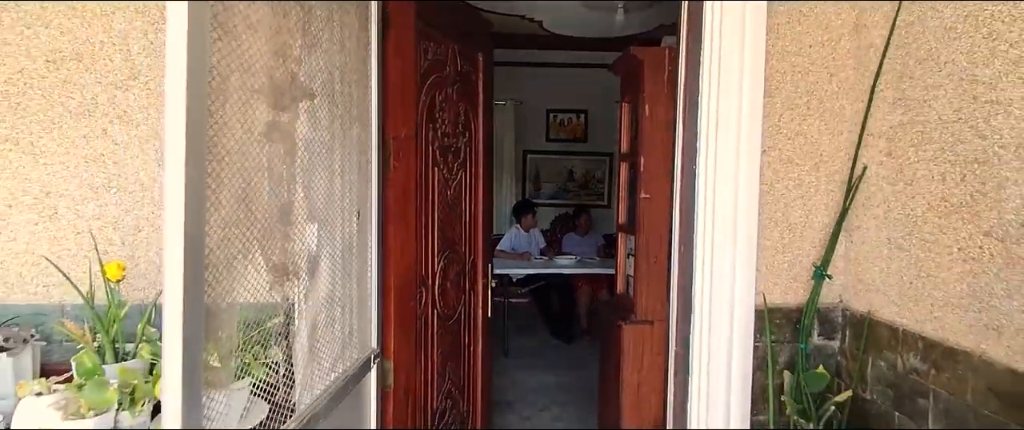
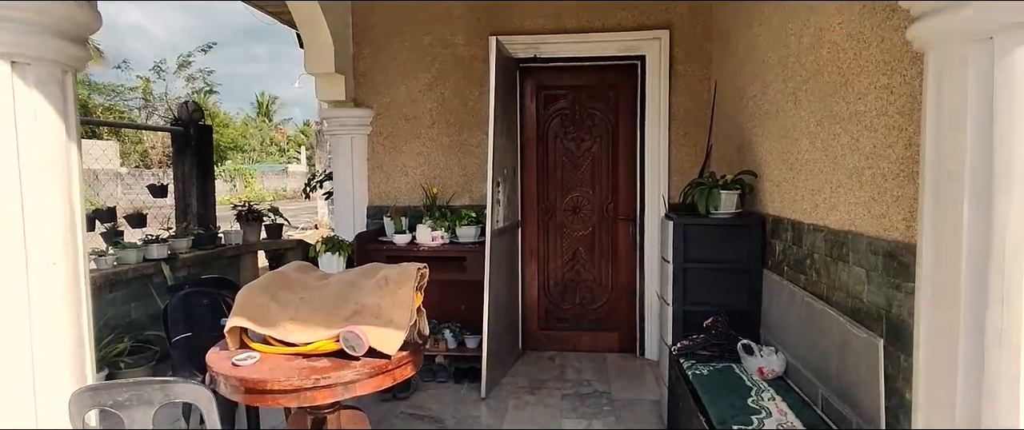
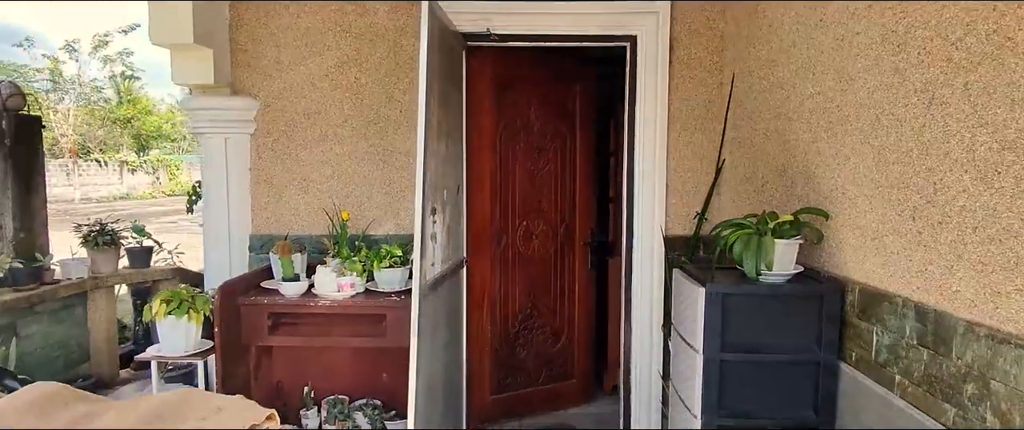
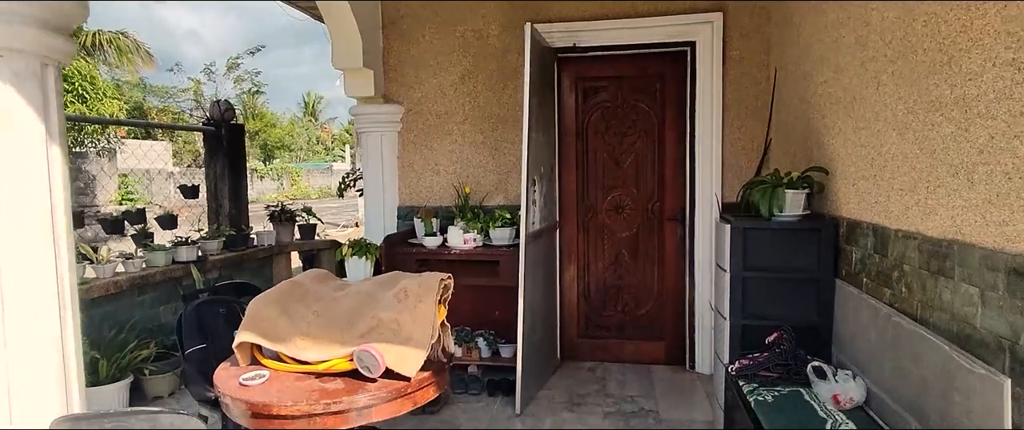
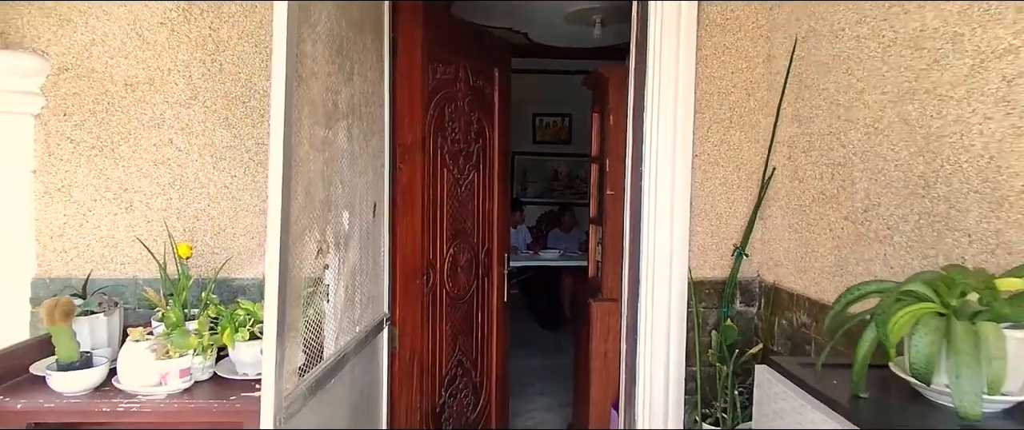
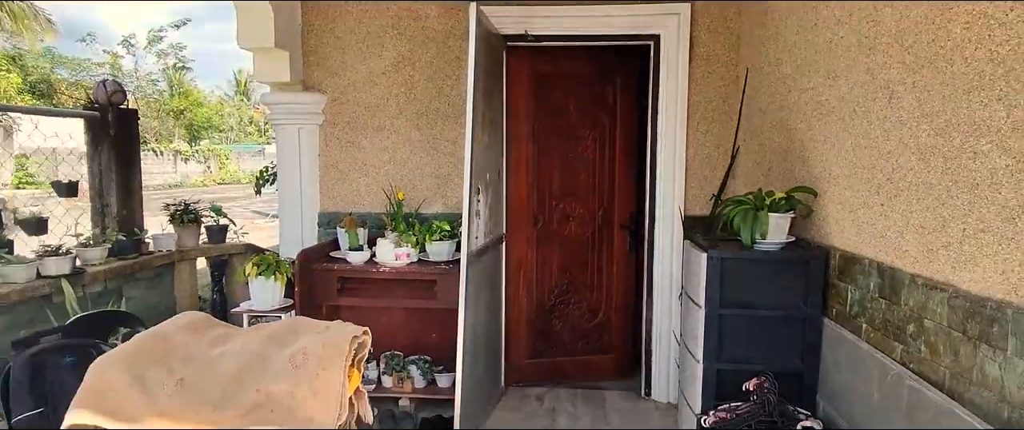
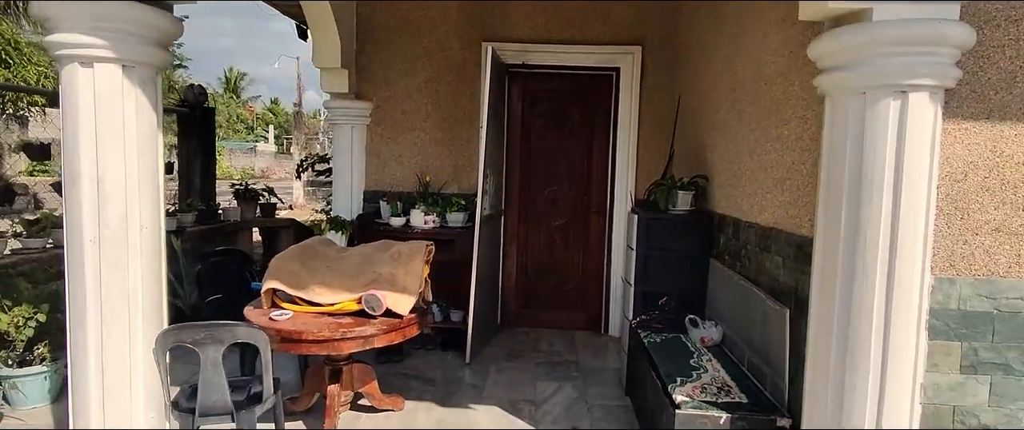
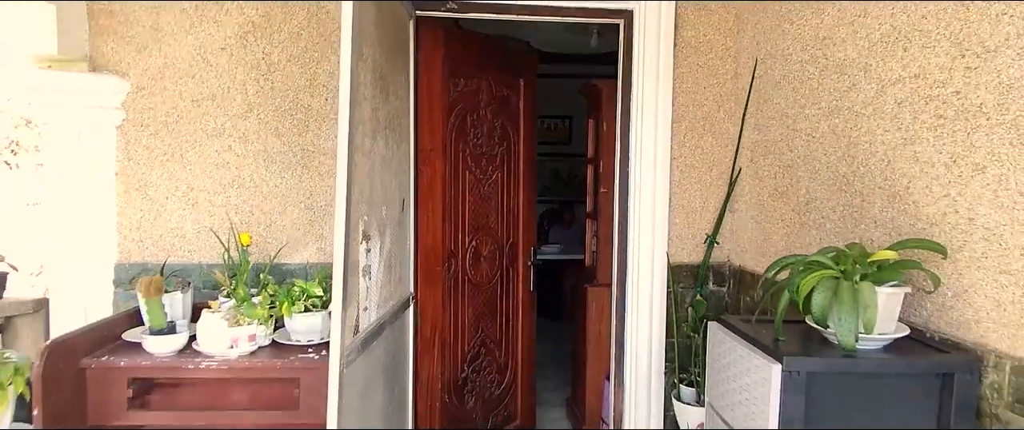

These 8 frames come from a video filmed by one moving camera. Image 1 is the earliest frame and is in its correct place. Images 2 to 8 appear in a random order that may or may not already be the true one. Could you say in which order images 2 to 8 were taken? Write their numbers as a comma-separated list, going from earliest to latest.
5, 8, 3, 6, 4, 2, 7
